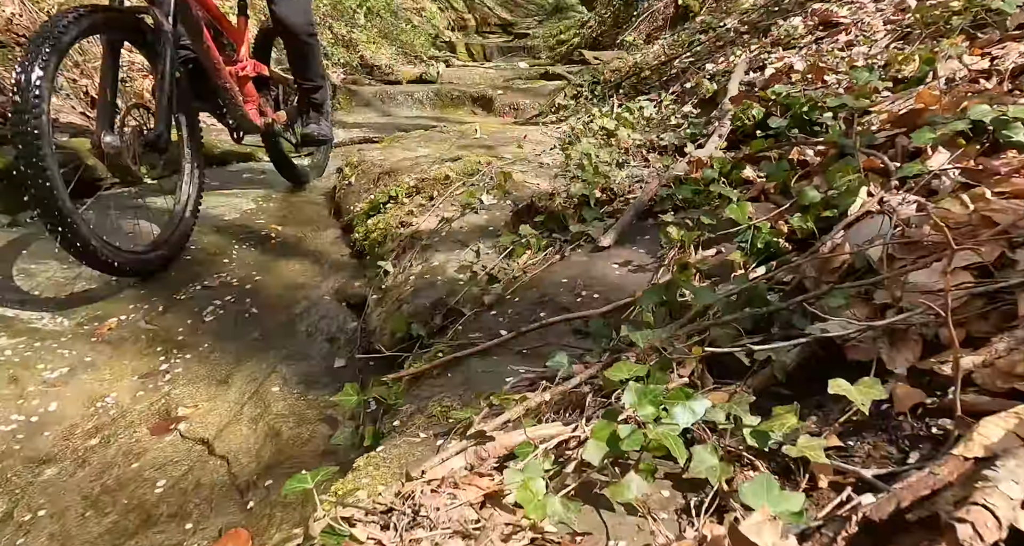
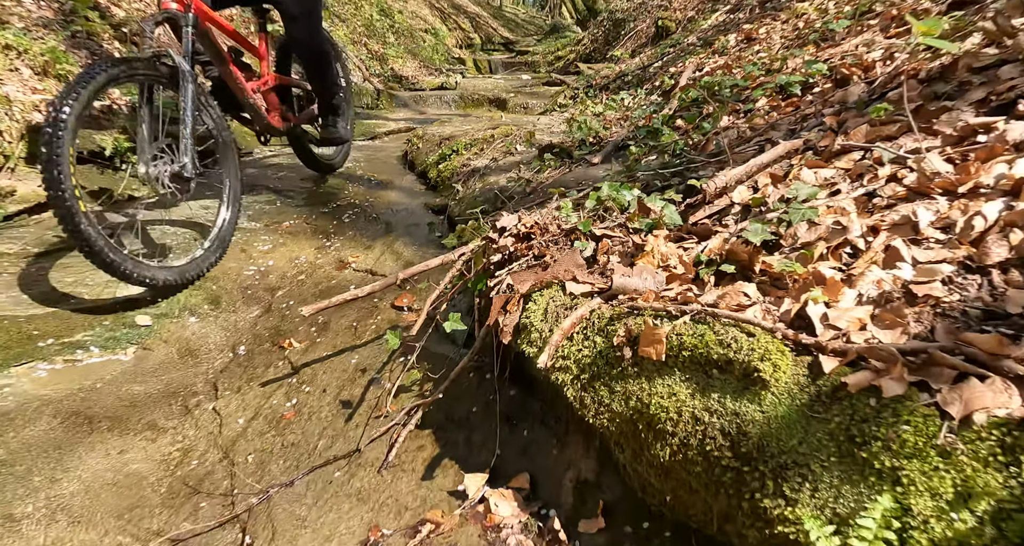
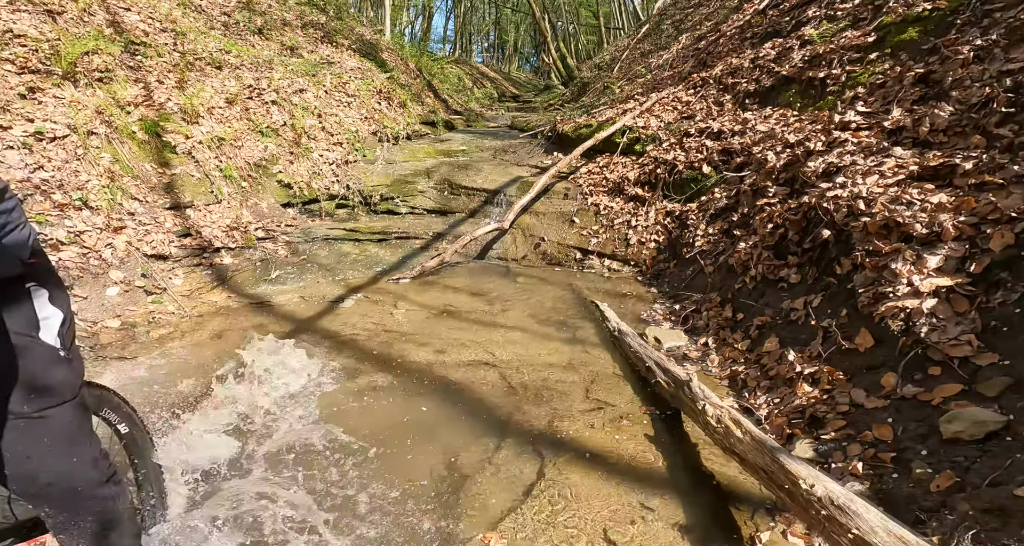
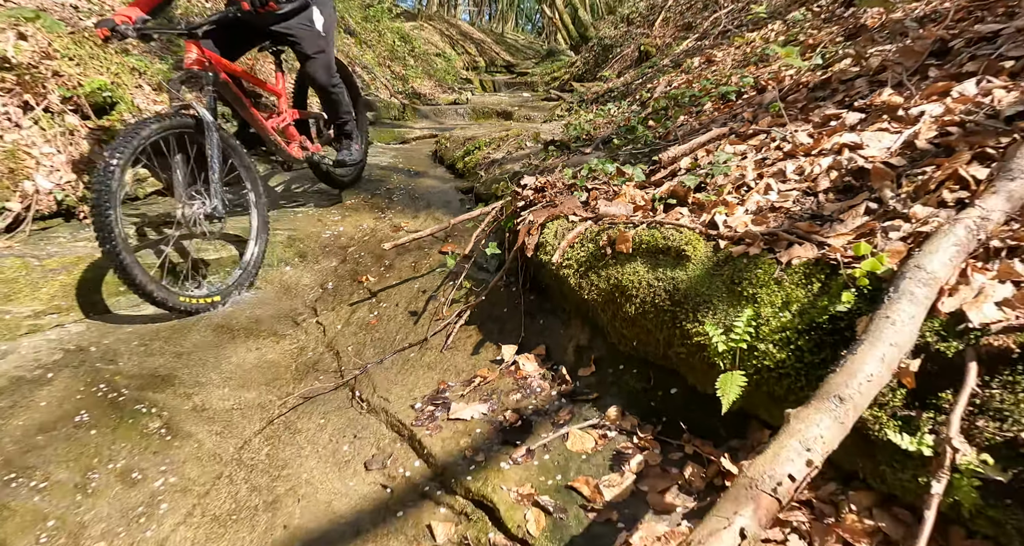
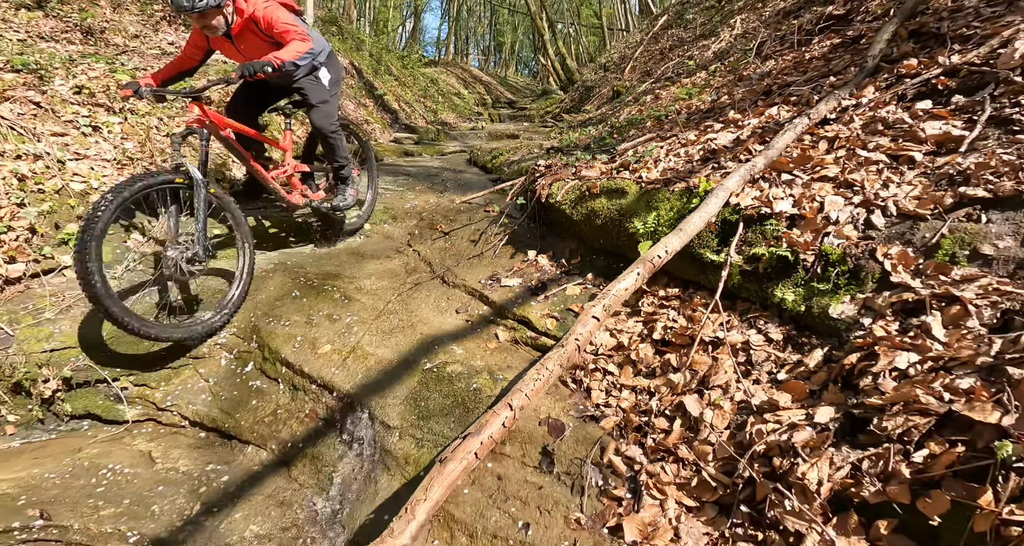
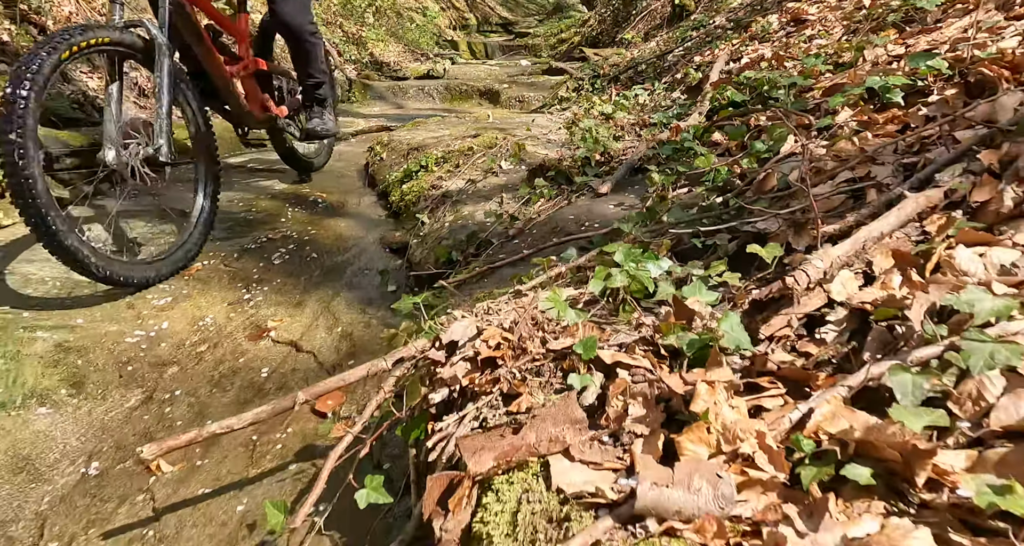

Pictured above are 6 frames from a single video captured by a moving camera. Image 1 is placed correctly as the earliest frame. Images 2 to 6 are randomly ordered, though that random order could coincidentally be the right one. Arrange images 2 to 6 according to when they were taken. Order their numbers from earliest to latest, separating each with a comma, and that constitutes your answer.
6, 2, 4, 5, 3
